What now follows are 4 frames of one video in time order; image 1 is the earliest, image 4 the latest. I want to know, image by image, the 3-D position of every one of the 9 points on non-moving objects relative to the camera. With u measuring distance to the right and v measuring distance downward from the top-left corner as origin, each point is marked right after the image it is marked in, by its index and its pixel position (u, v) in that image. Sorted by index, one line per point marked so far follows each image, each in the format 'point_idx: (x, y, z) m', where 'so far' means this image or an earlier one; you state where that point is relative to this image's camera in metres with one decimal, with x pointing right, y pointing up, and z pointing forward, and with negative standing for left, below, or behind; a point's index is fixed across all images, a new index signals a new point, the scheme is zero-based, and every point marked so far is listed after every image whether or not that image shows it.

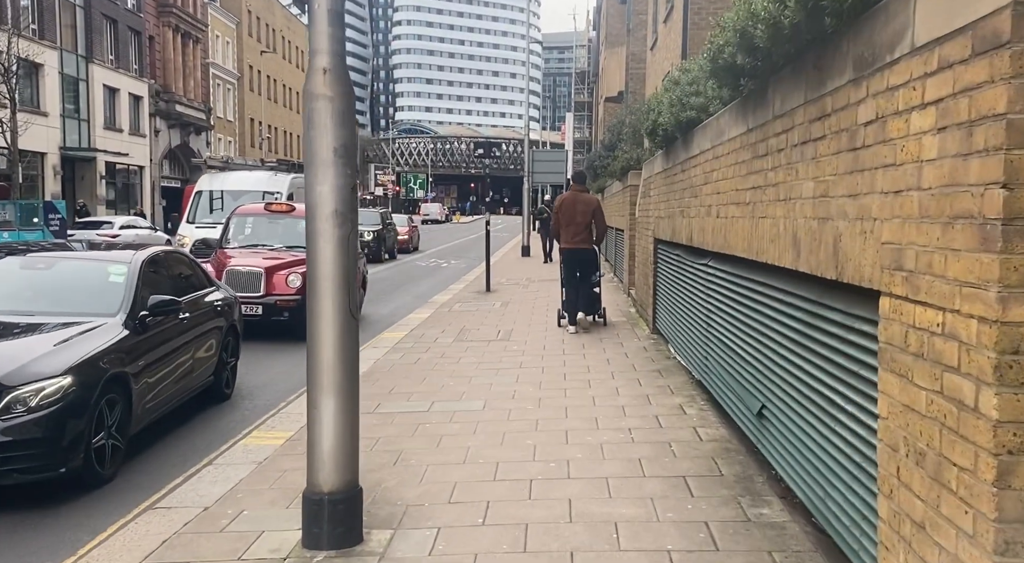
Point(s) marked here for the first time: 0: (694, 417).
0: (+1.3, -1.0, +5.7) m
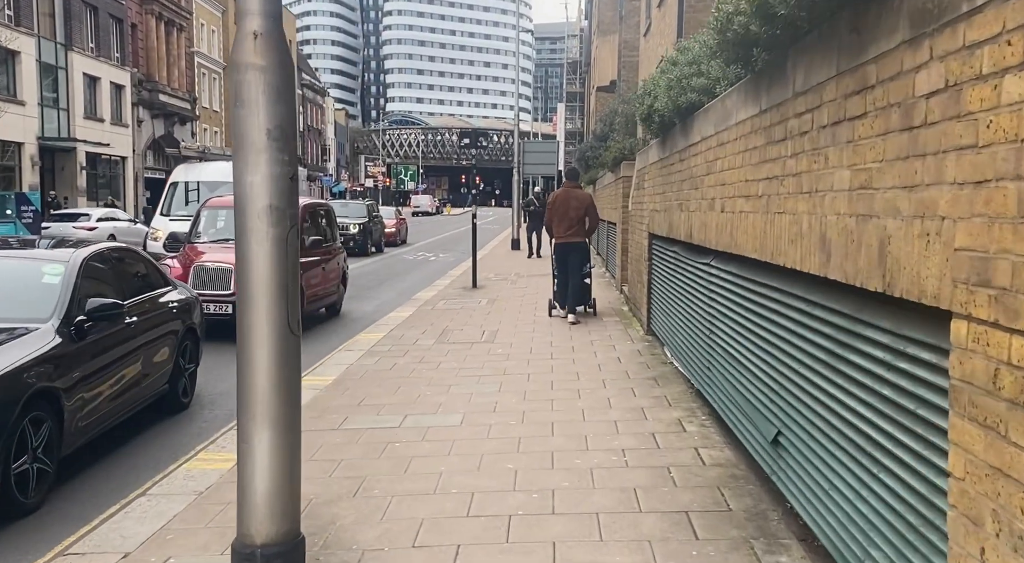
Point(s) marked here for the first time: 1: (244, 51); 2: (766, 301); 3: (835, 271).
0: (+1.2, -1.0, +5.1) m
1: (-1.0, +0.9, +3.1) m
2: (+1.3, -0.1, +4.1) m
3: (+1.2, 0.0, +2.9) m
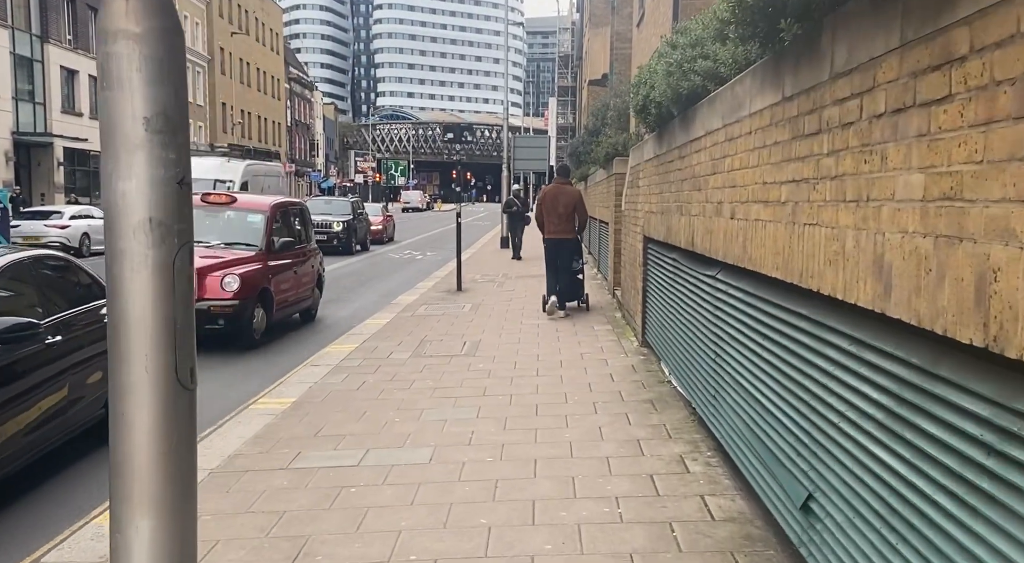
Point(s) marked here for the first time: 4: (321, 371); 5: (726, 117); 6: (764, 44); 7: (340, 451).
0: (+1.0, -1.1, +4.4) m
1: (-1.2, +0.8, +2.3) m
2: (+1.2, -0.2, +3.4) m
3: (+1.1, -0.1, +2.2) m
4: (-1.8, -0.9, +7.6) m
5: (+1.2, +0.9, +4.4) m
6: (+1.1, +1.0, +3.5) m
7: (-1.1, -1.1, +5.1) m
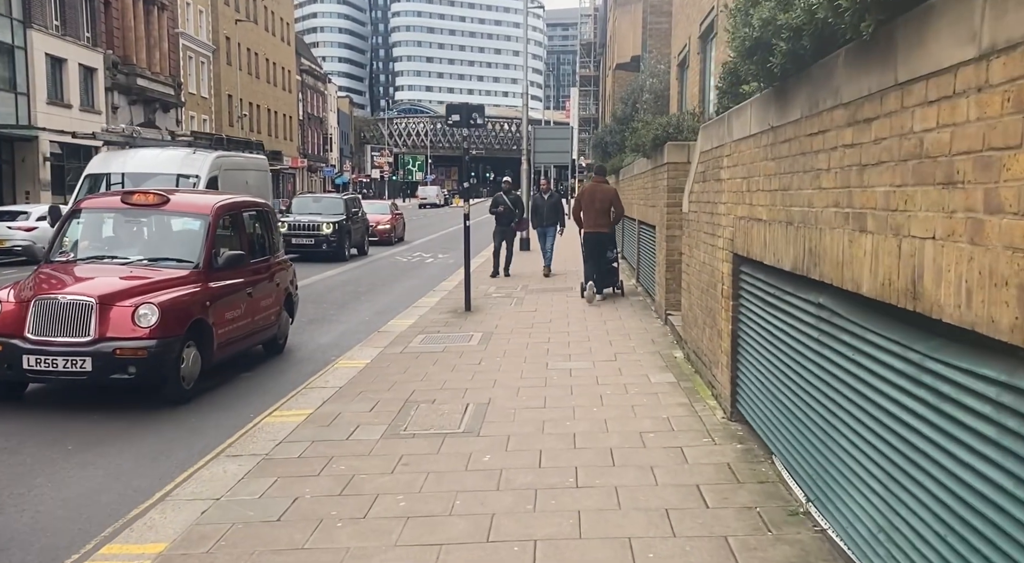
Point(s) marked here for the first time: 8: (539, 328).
0: (+1.1, -1.4, +1.6) m
1: (-1.2, +0.5, -0.4) m
2: (+1.2, -0.5, +0.6) m
3: (+1.1, -0.4, -0.6) m
4: (-1.7, -1.2, +4.9) m
5: (+1.3, +0.6, +1.6) m
6: (+1.1, +0.7, +0.7) m
7: (-1.0, -1.4, +2.4) m
8: (+0.3, -0.6, +9.6) m
